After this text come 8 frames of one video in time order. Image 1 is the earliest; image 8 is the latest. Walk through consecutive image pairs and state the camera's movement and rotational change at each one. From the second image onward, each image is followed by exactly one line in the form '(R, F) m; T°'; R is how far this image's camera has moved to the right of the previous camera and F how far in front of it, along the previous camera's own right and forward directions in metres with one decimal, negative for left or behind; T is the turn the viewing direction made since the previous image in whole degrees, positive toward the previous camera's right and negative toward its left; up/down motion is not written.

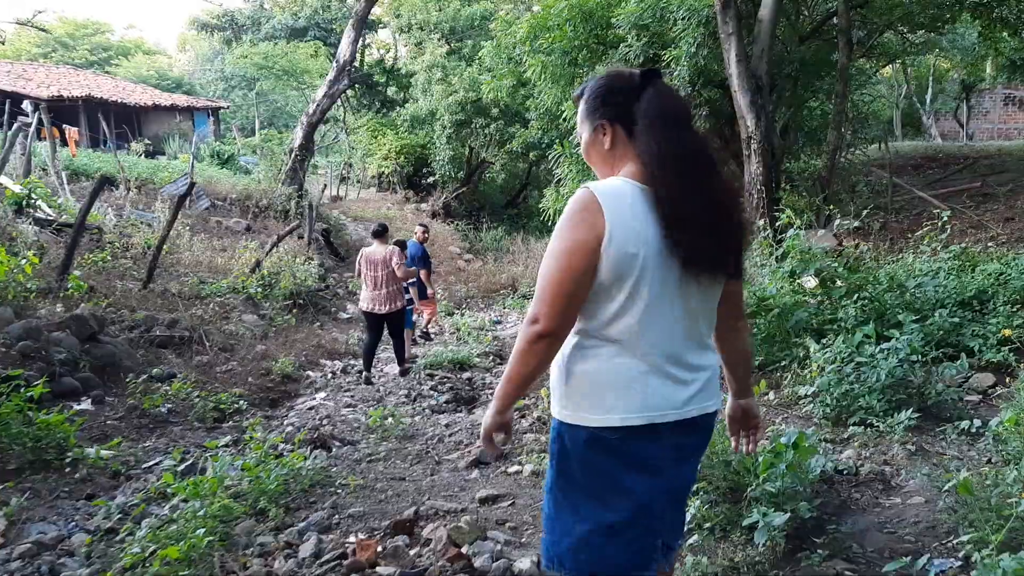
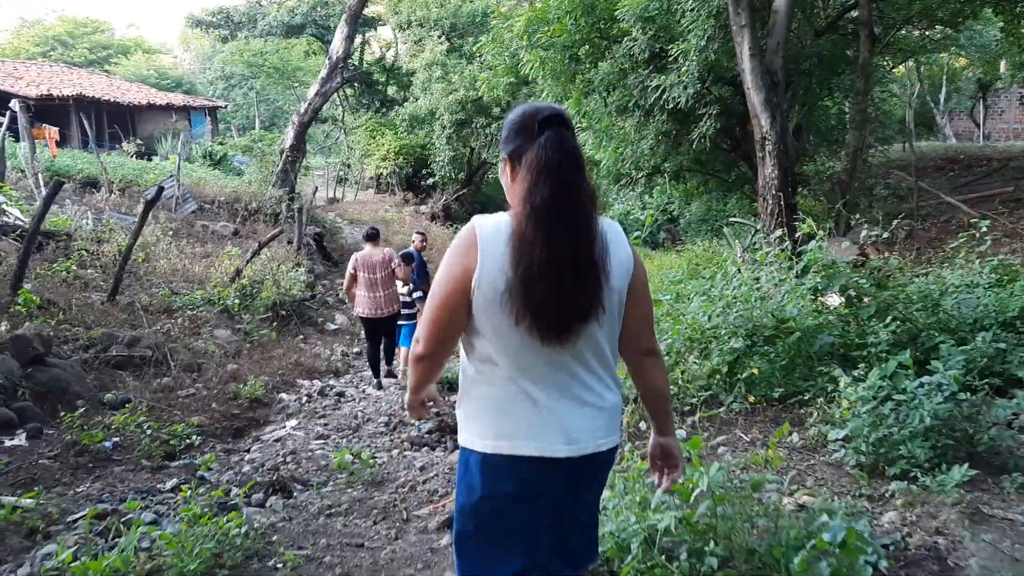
(+0.1, +0.6) m; 0°
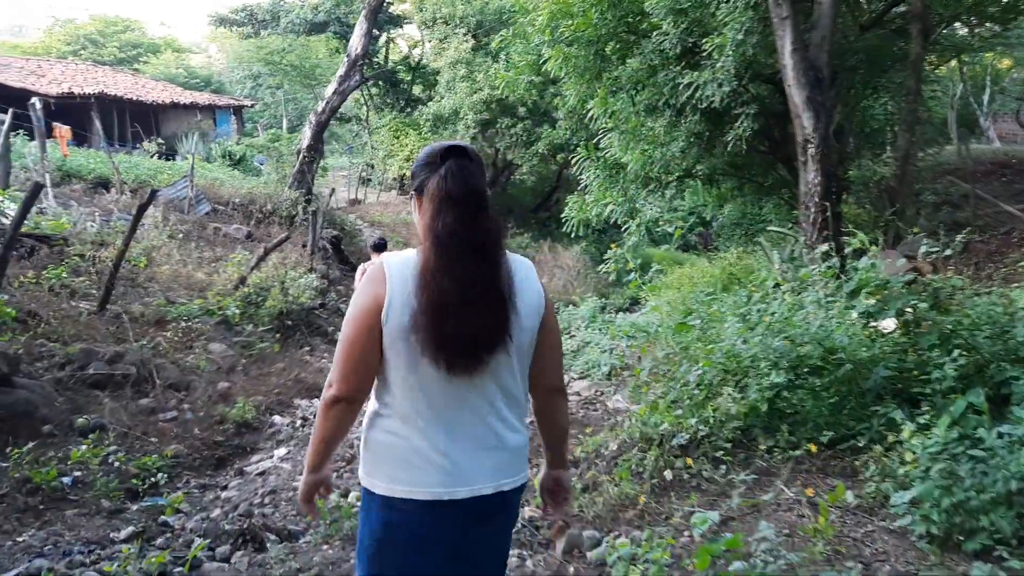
(+0.1, +0.6) m; -2°
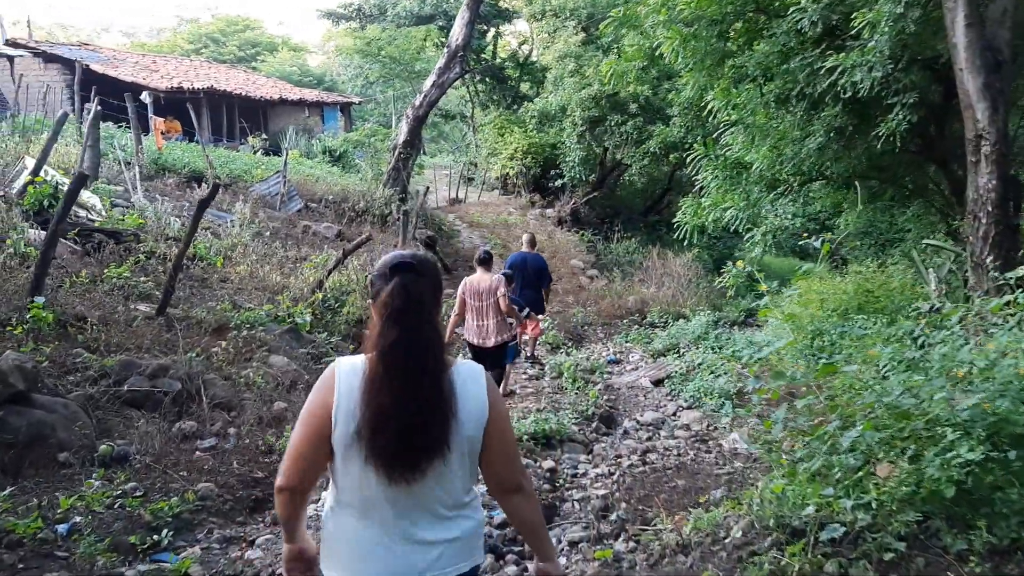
(0.0, +1.0) m; -7°
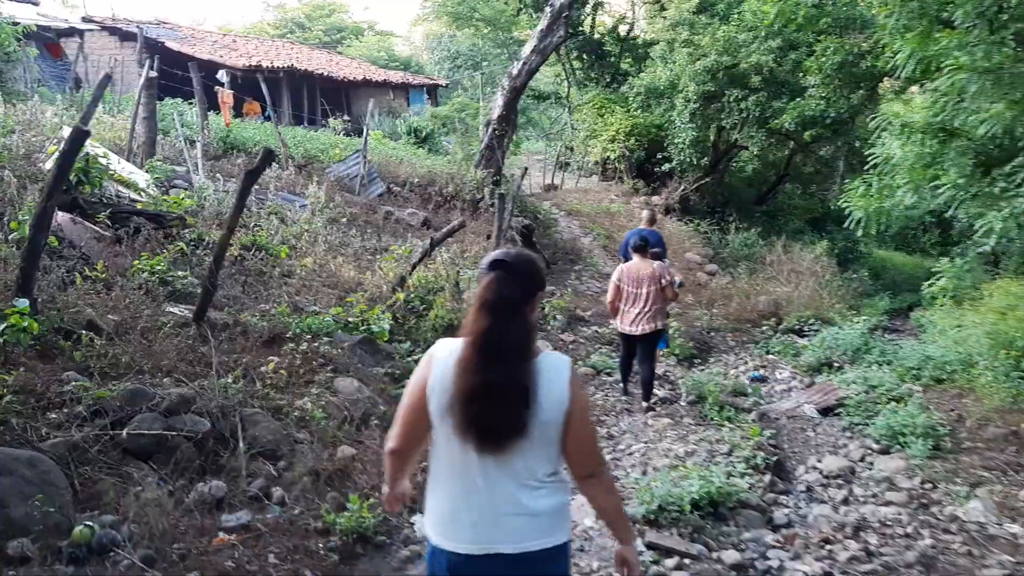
(-0.3, +1.7) m; -5°
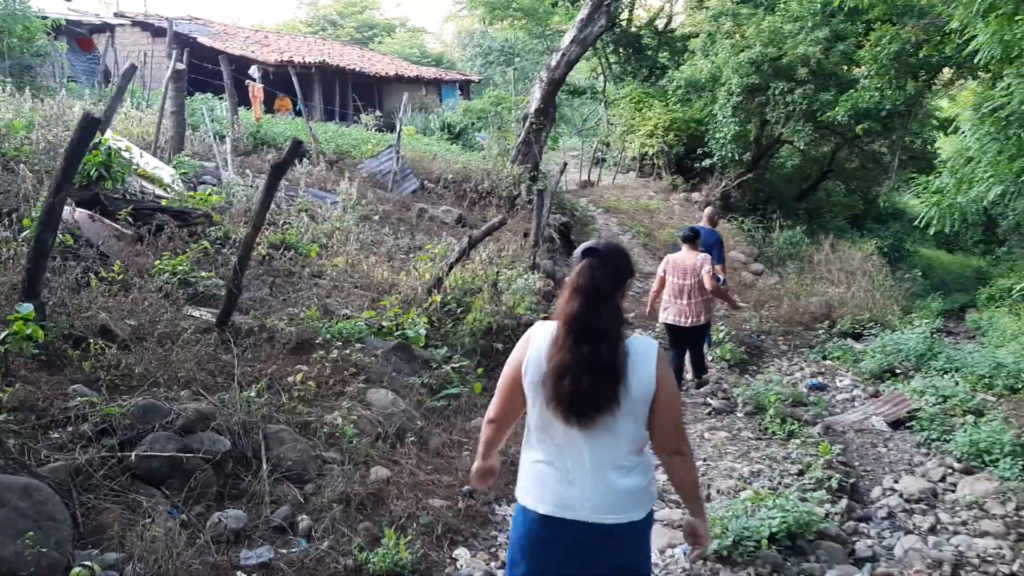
(-0.1, +0.4) m; -2°
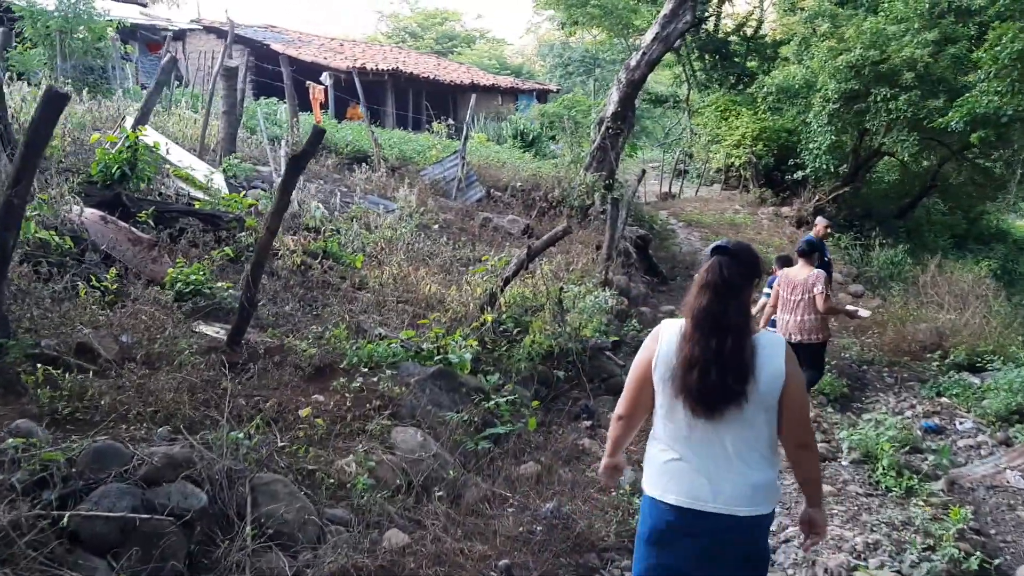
(+0.1, +0.8) m; -5°
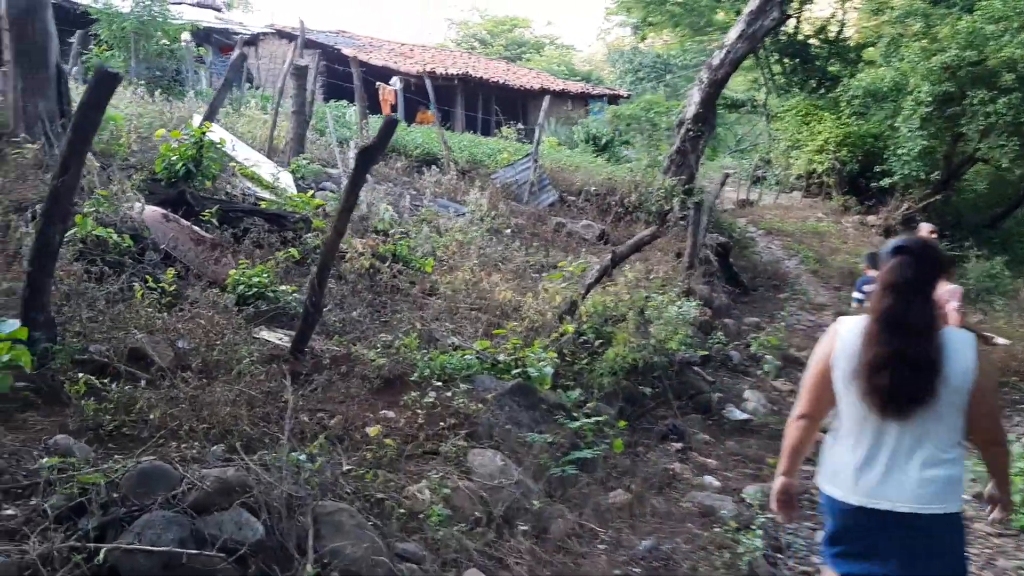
(-0.1, +0.4) m; -4°
